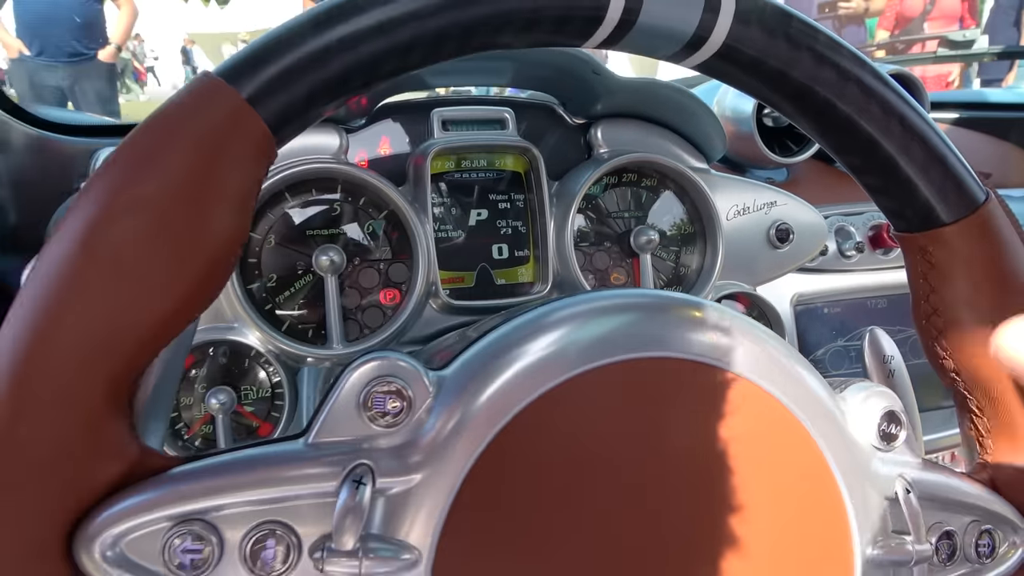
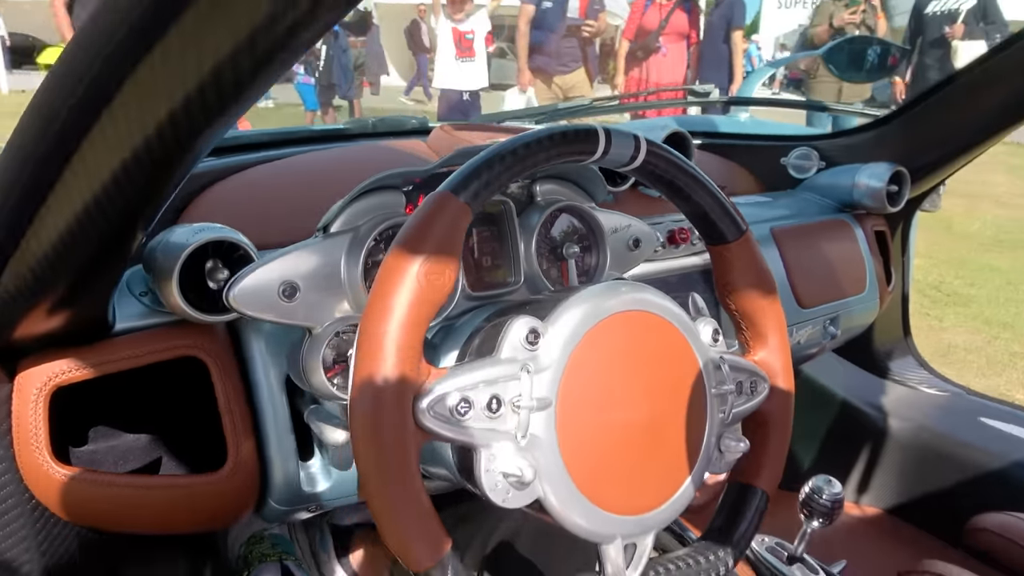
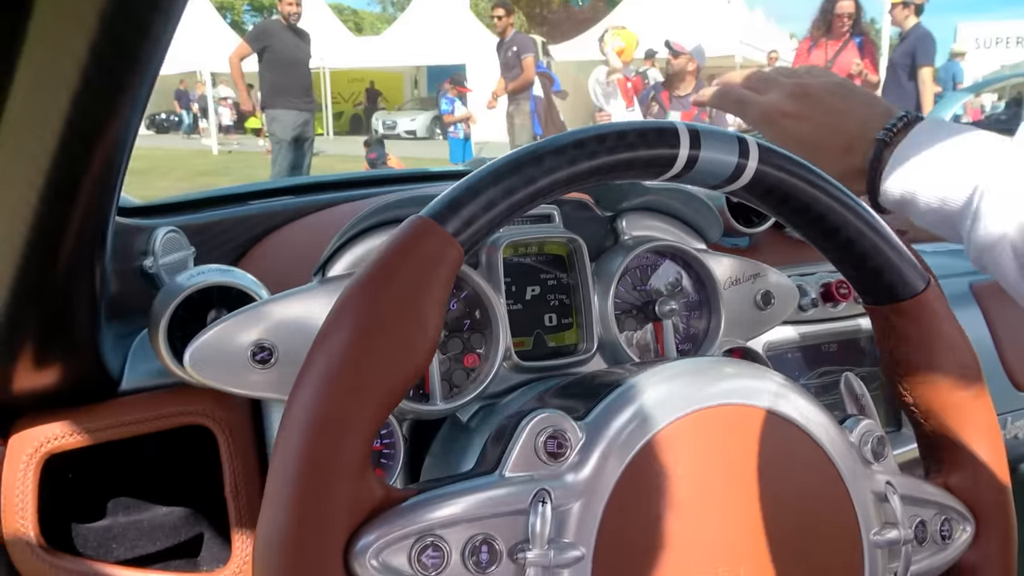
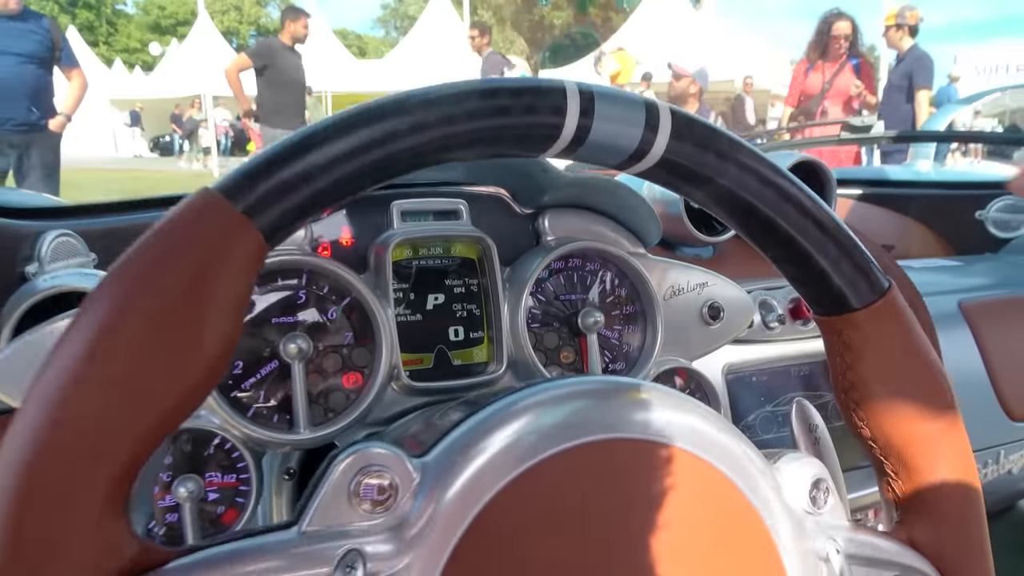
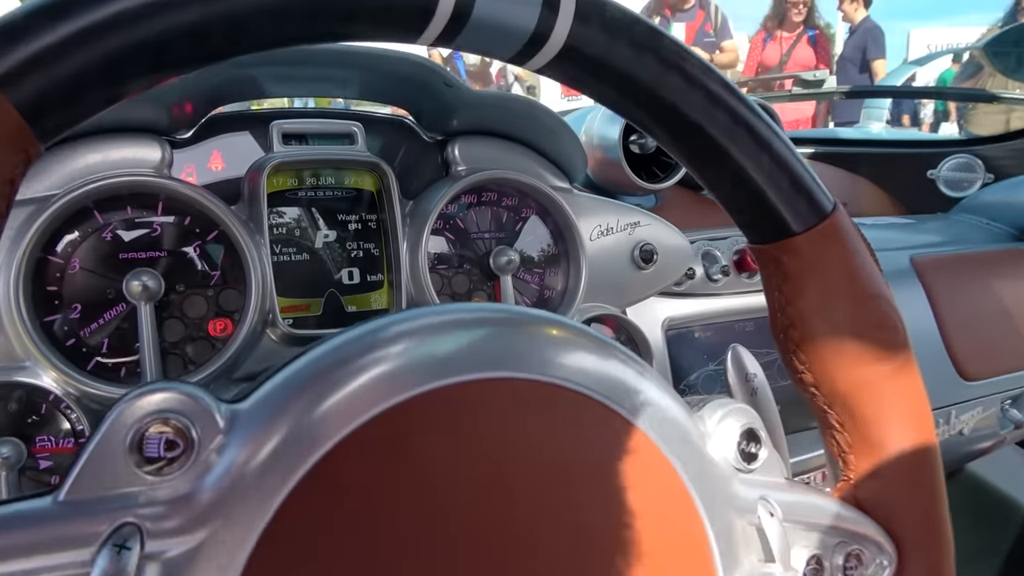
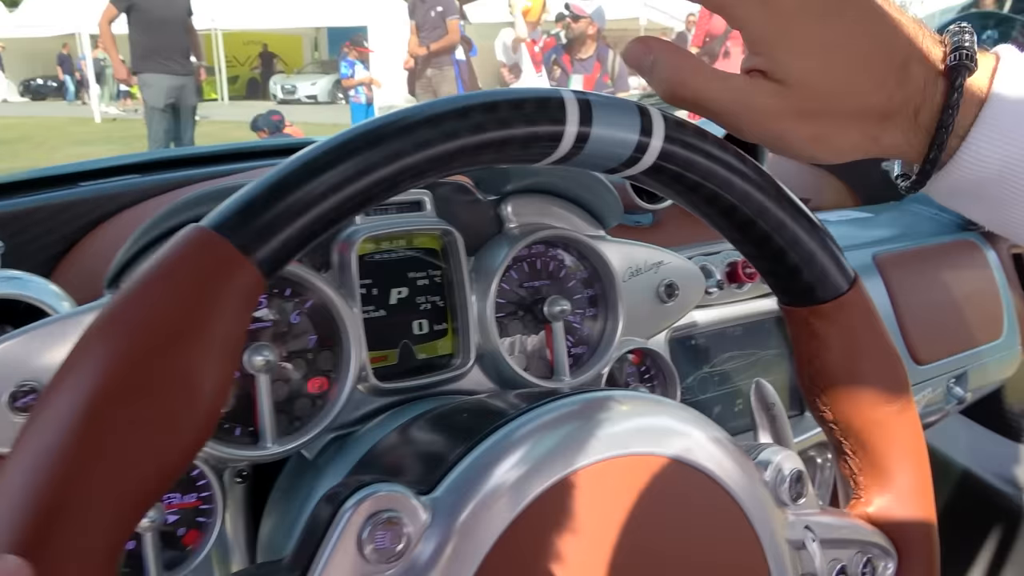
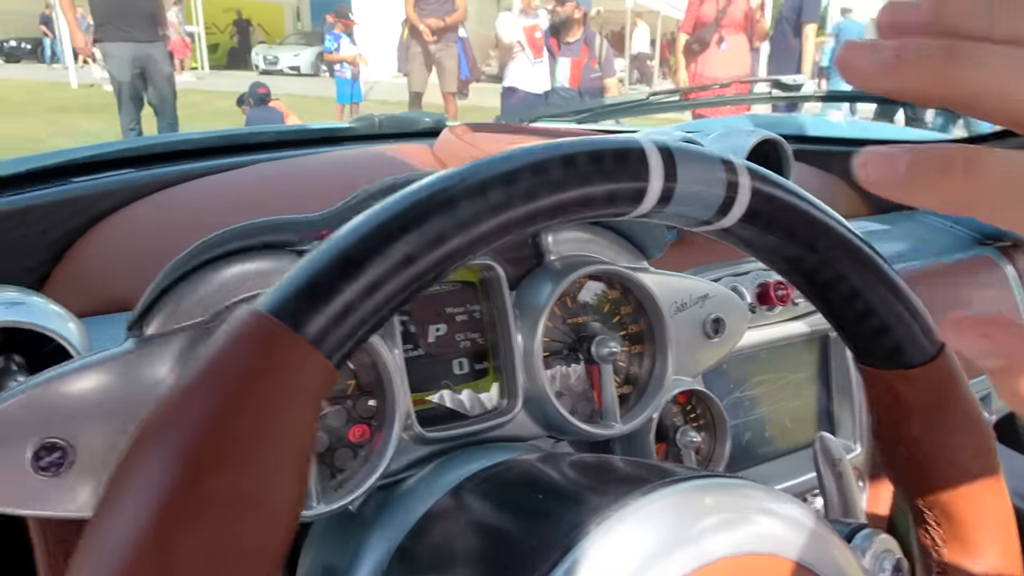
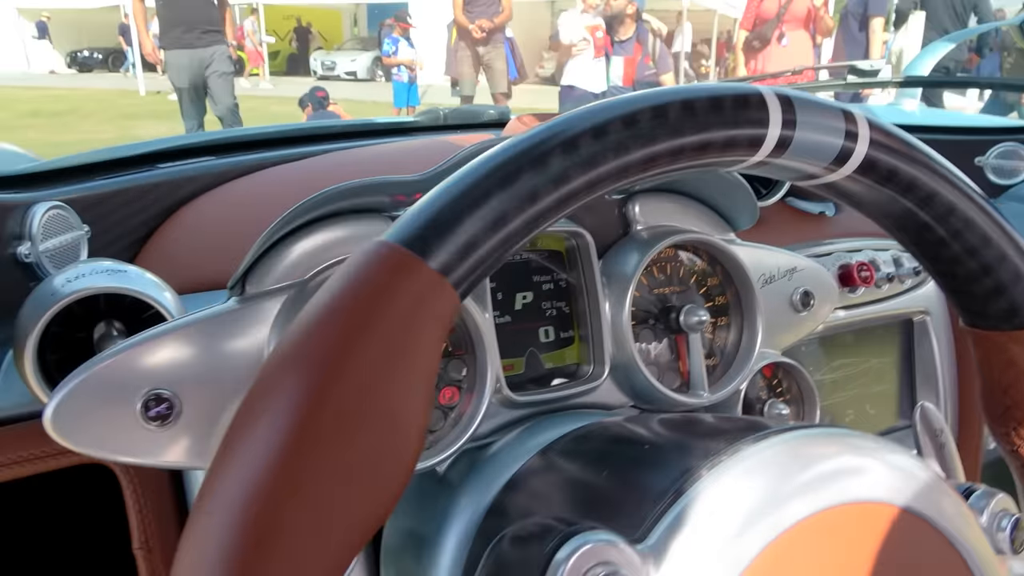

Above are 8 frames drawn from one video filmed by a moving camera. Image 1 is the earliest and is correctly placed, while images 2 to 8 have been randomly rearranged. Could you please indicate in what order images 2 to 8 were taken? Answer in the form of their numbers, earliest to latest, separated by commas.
2, 5, 4, 3, 6, 7, 8
